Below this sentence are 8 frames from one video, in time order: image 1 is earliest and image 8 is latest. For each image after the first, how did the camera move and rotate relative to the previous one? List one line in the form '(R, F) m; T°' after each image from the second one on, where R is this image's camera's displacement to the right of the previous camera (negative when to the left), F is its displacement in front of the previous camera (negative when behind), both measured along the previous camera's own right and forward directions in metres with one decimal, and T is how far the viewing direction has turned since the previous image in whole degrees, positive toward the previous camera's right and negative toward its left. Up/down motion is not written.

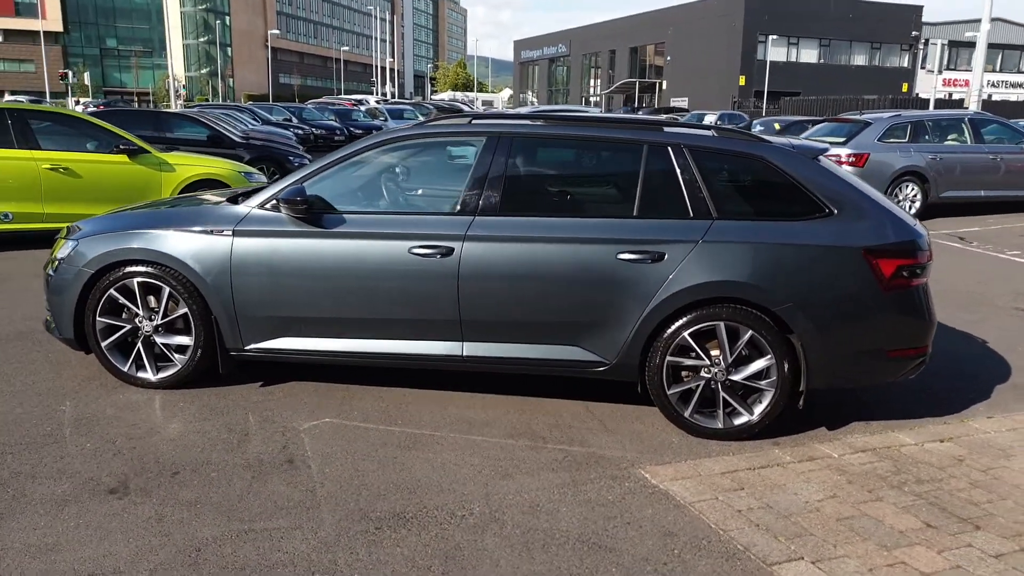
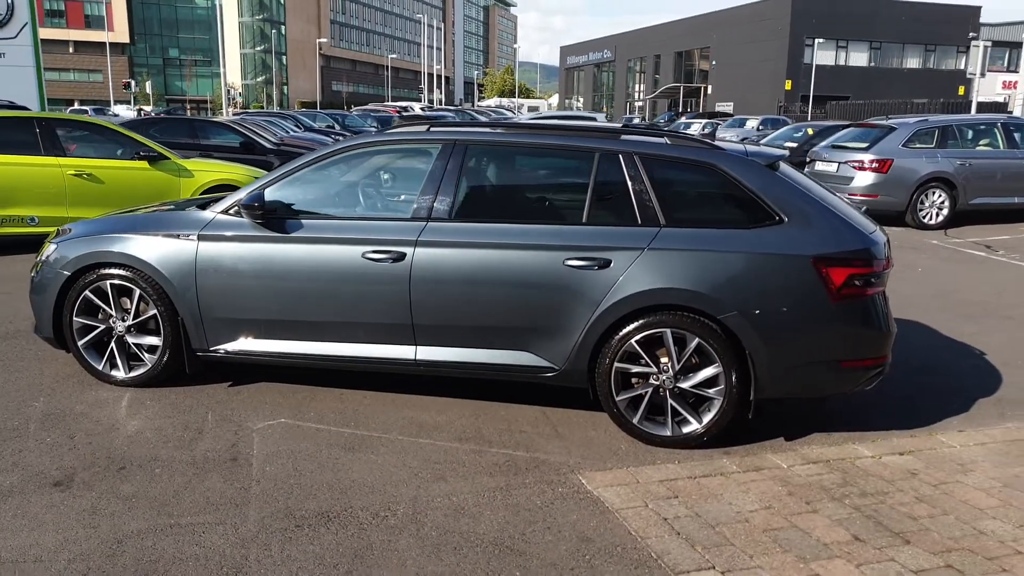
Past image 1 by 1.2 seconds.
(+0.5, 0.0) m; -3°
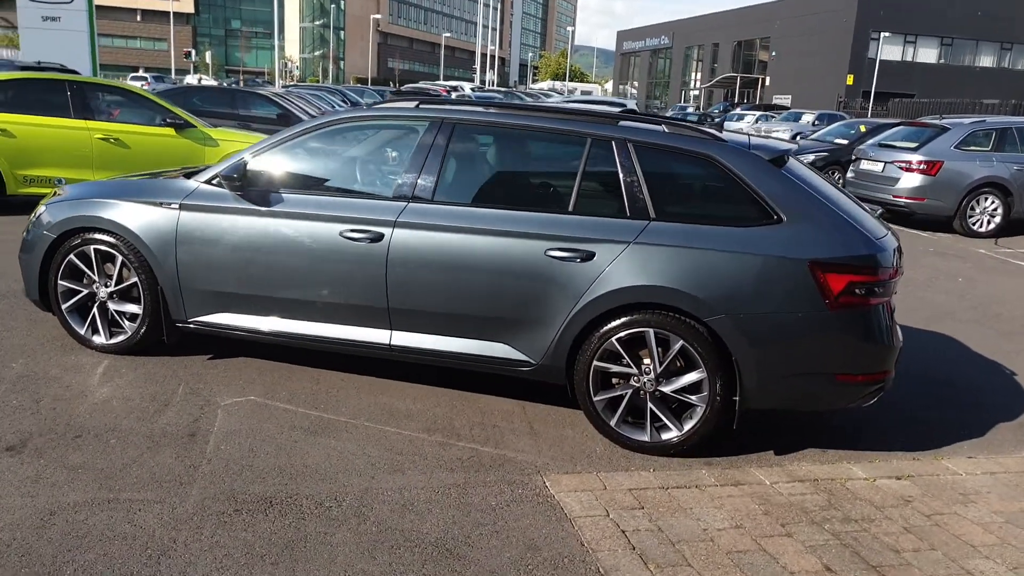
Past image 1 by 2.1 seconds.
(+0.3, +0.2) m; -3°
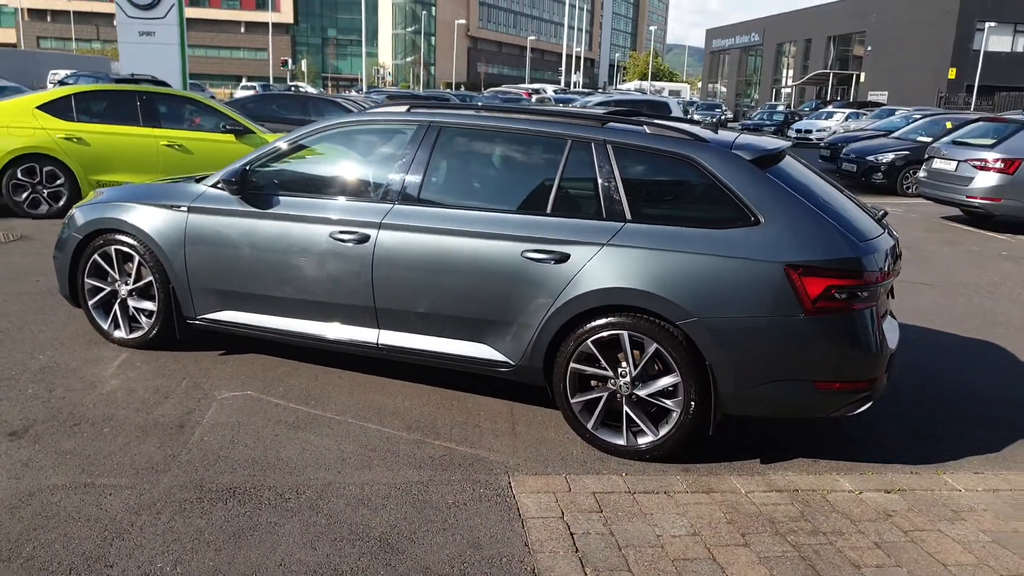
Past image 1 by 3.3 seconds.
(+0.6, 0.0) m; -6°
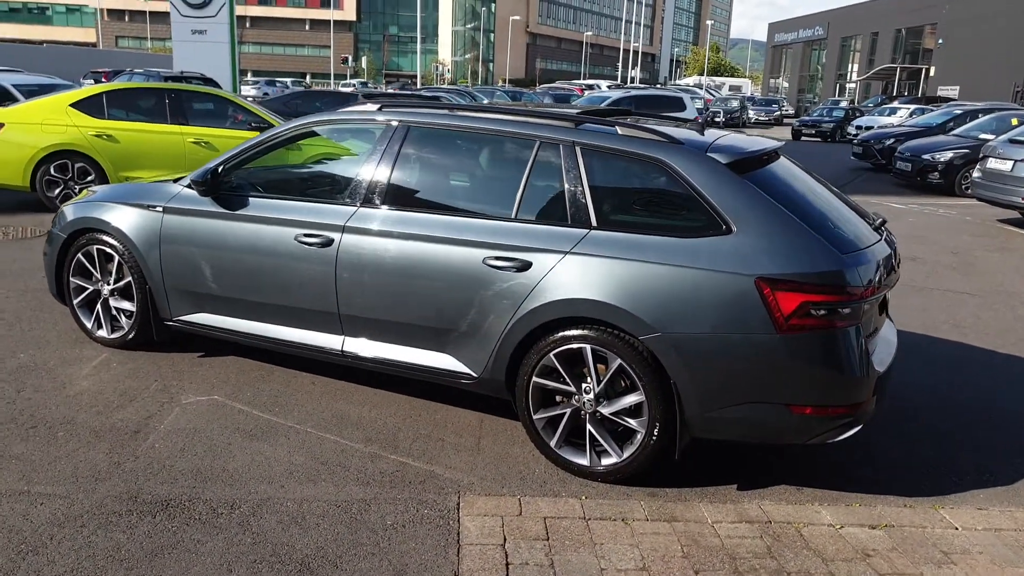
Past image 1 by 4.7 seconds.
(+0.5, +0.2) m; -4°
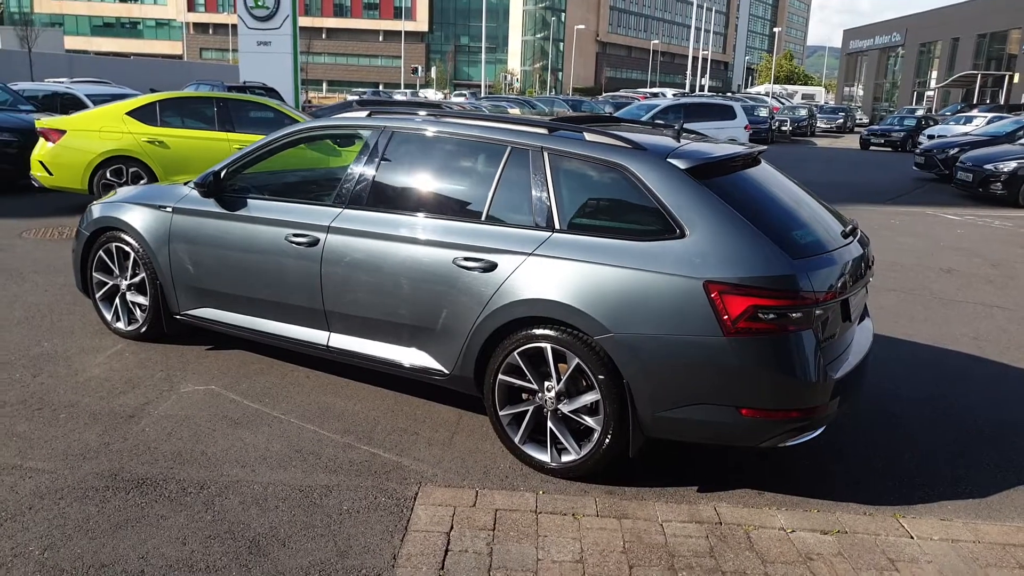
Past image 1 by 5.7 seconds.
(+0.5, -0.1) m; -5°
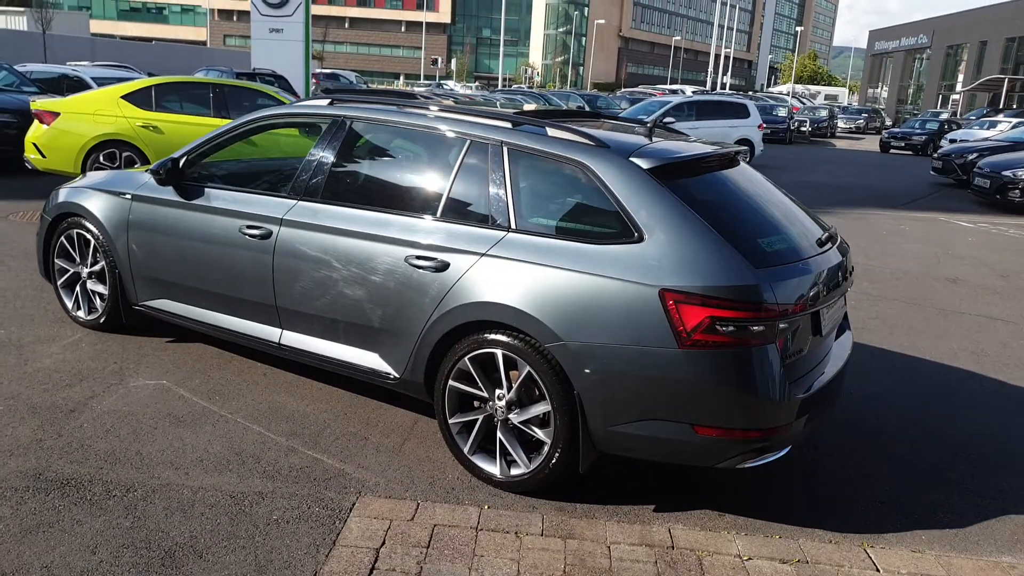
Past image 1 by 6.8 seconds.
(+0.3, +0.2) m; -1°
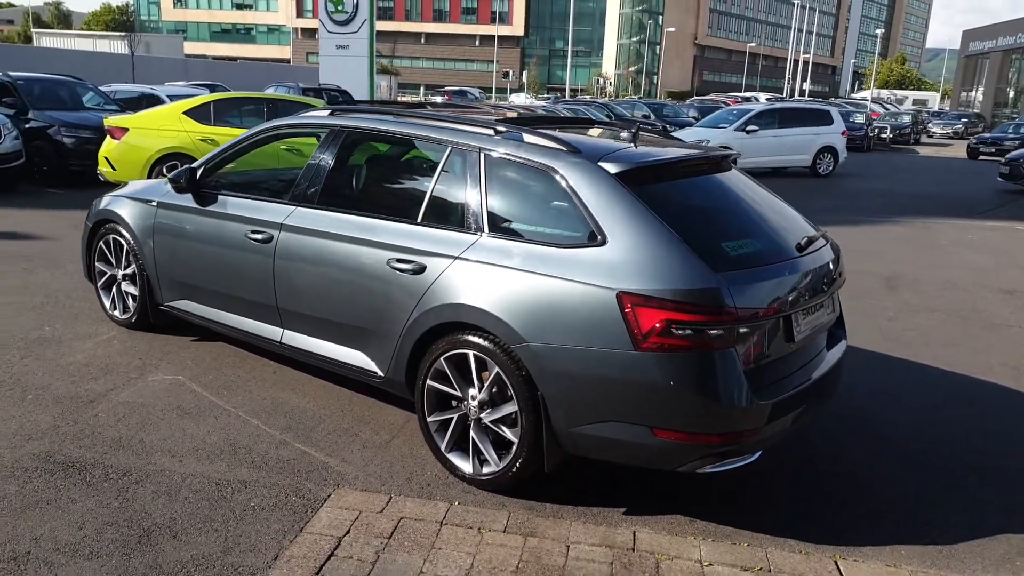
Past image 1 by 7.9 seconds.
(+0.5, -0.1) m; -6°
